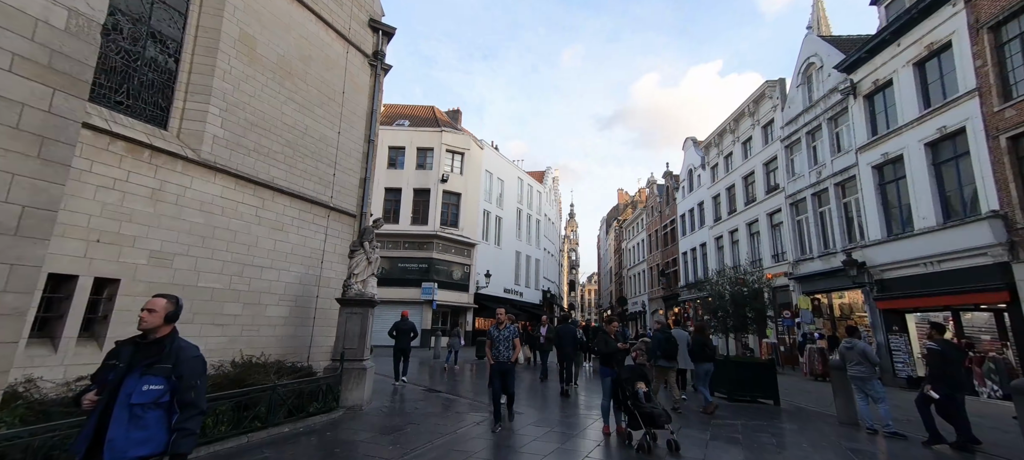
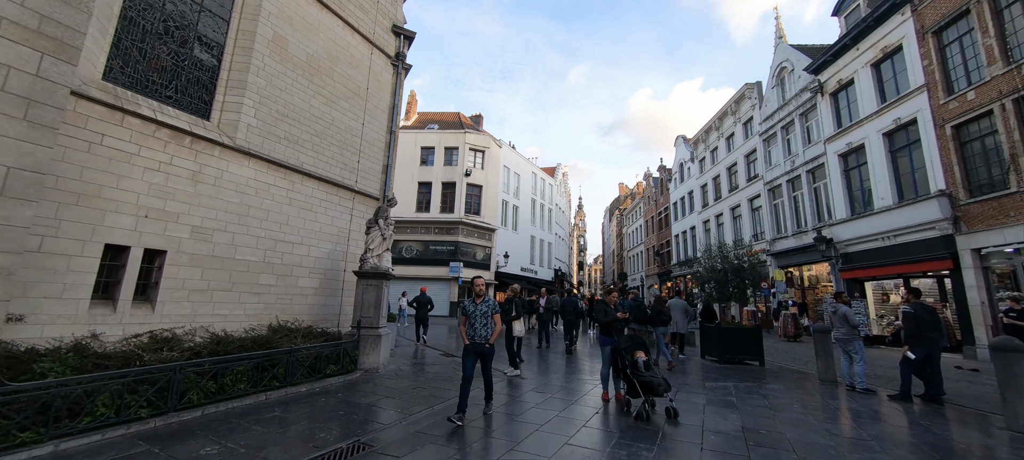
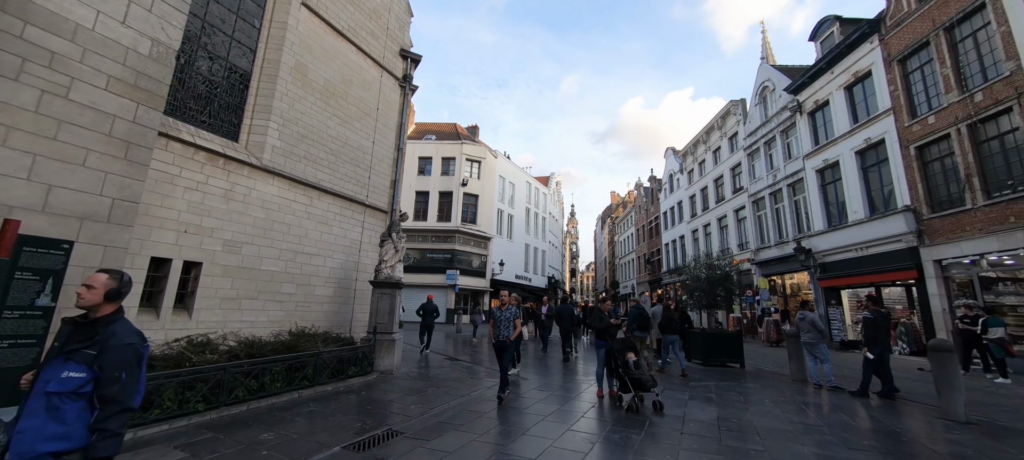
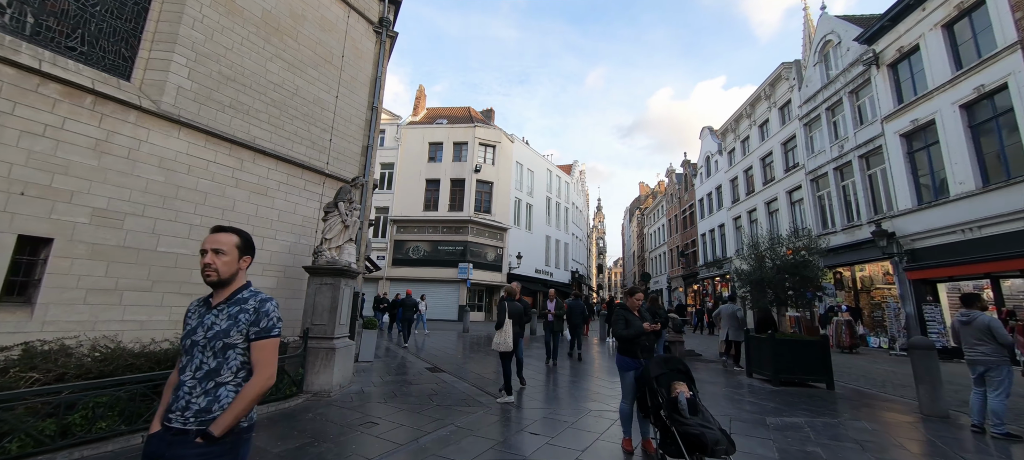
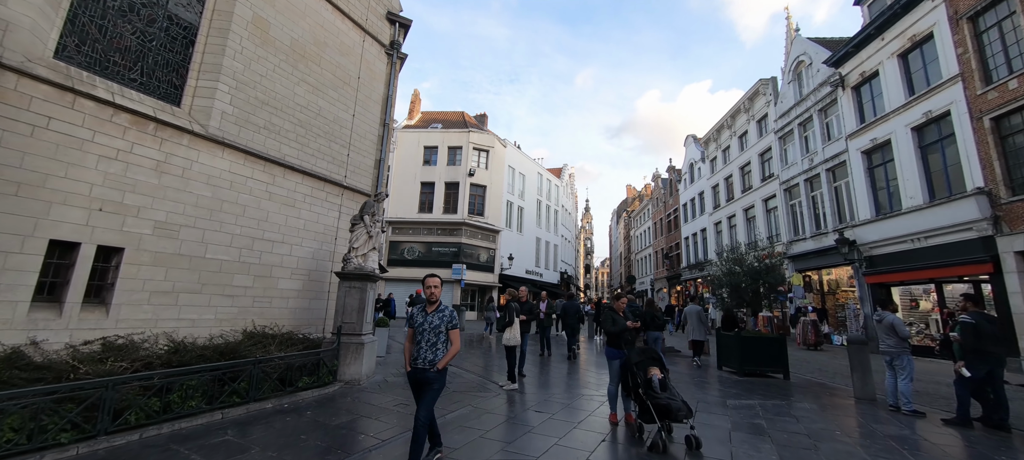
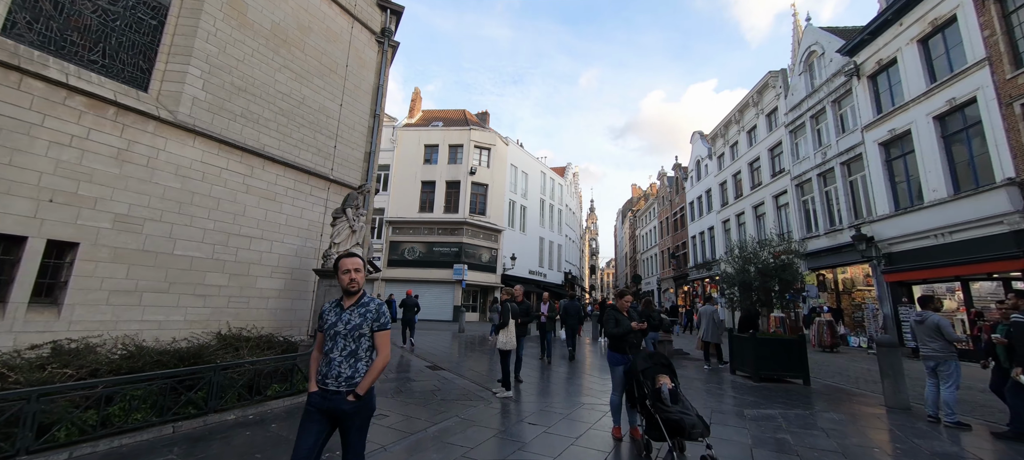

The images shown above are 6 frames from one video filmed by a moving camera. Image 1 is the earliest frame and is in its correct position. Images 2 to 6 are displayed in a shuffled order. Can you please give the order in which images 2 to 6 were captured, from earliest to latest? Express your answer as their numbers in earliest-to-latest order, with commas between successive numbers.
3, 2, 5, 6, 4
